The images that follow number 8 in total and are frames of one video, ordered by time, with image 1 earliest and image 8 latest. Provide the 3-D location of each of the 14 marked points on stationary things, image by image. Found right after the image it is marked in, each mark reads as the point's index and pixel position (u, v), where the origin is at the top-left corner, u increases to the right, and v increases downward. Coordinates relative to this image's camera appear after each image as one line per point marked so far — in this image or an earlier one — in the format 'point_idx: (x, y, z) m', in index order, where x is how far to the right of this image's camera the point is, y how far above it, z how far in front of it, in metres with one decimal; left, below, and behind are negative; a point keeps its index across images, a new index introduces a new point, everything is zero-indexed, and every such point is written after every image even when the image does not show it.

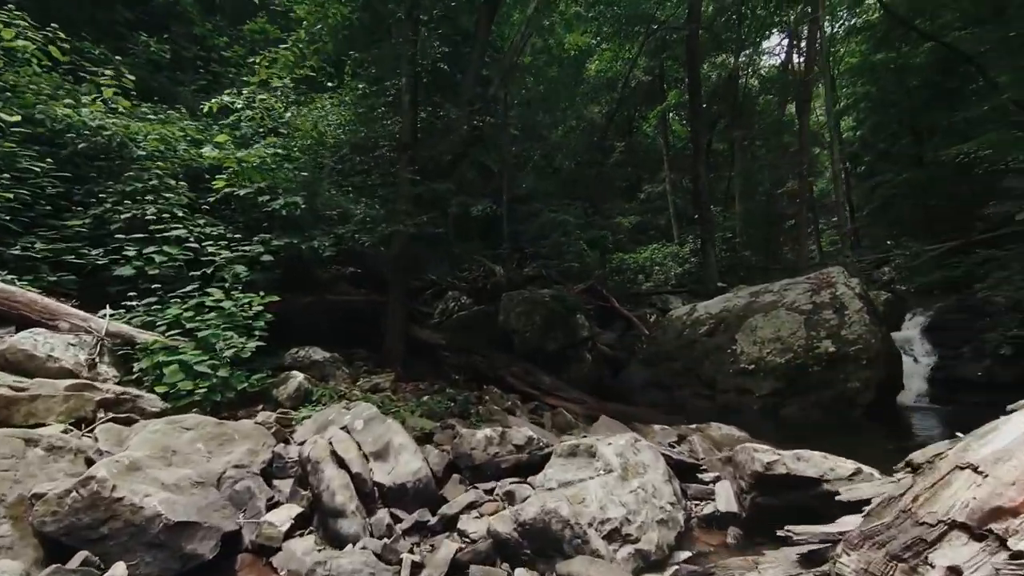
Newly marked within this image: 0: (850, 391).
0: (+5.9, -1.8, +7.9) m
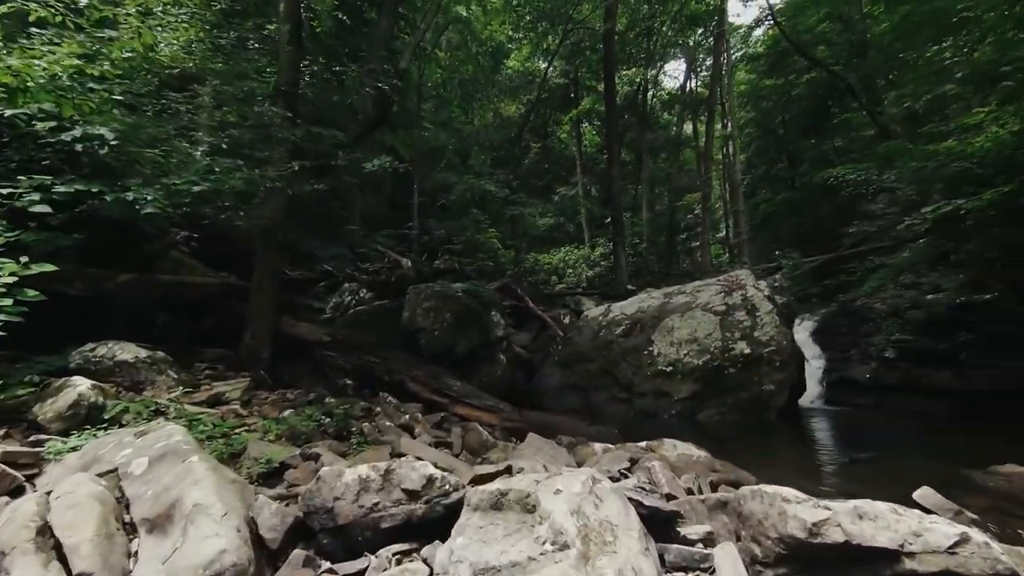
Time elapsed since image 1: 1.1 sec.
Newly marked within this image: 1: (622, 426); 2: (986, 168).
0: (+4.4, -1.9, +7.8) m
1: (+1.9, -2.5, +8.1) m
2: (+8.1, +2.0, +8.0) m
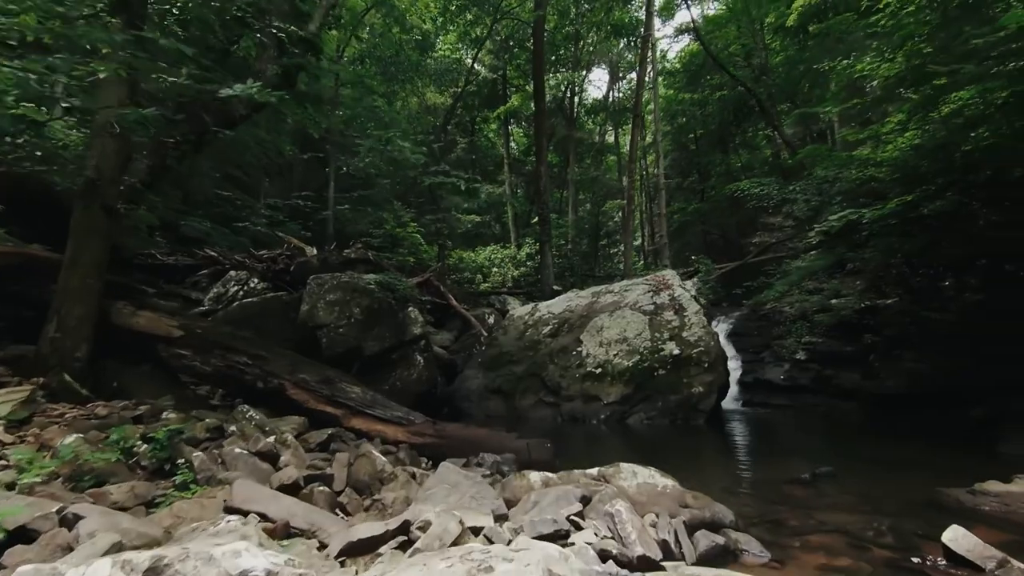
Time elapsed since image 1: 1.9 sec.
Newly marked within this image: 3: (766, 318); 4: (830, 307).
0: (+3.1, -1.8, +7.6) m
1: (+0.6, -2.4, +7.5) m
2: (+6.8, +2.0, +8.4) m
3: (+6.9, -0.8, +12.6) m
4: (+7.1, -0.4, +10.3) m
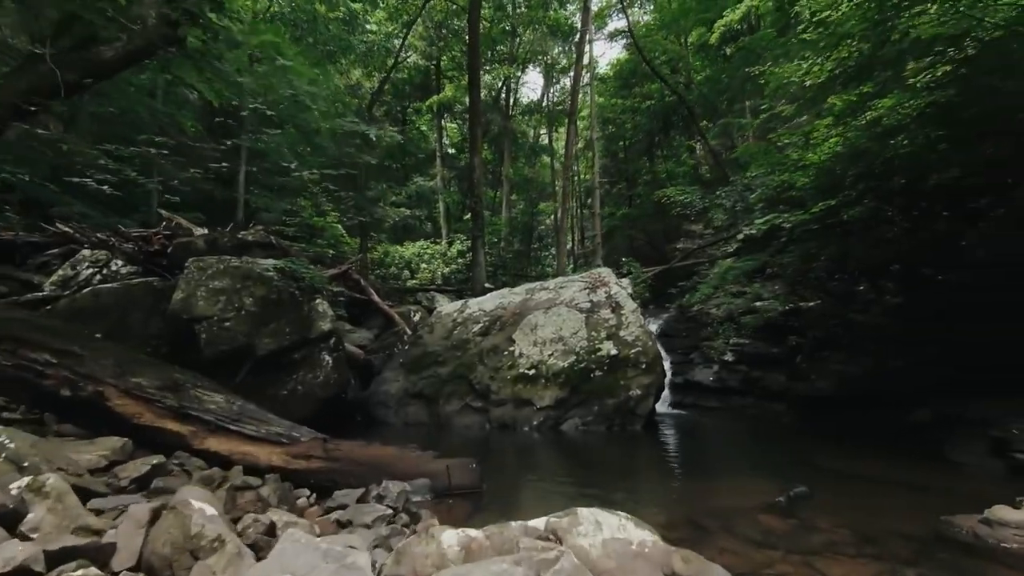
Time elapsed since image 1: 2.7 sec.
0: (+1.9, -1.8, +7.2) m
1: (-0.6, -2.3, +6.7) m
2: (+5.6, +1.9, +8.5) m
3: (+5.0, -0.9, +12.7) m
4: (+5.5, -0.5, +10.4) m
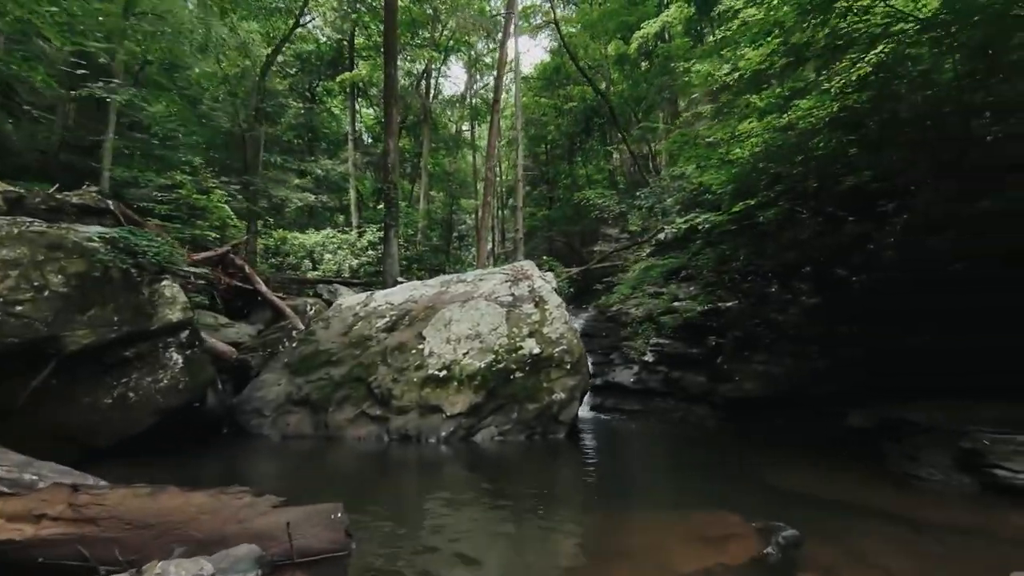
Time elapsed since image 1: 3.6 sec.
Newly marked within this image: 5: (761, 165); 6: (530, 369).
0: (+0.6, -1.7, +6.5) m
1: (-1.7, -2.1, +5.6) m
2: (+4.1, +1.9, +8.5) m
3: (+2.7, -0.9, +12.4) m
4: (+3.6, -0.5, +10.3) m
5: (+4.2, +2.1, +7.8) m
6: (+0.2, -1.2, +6.5) m
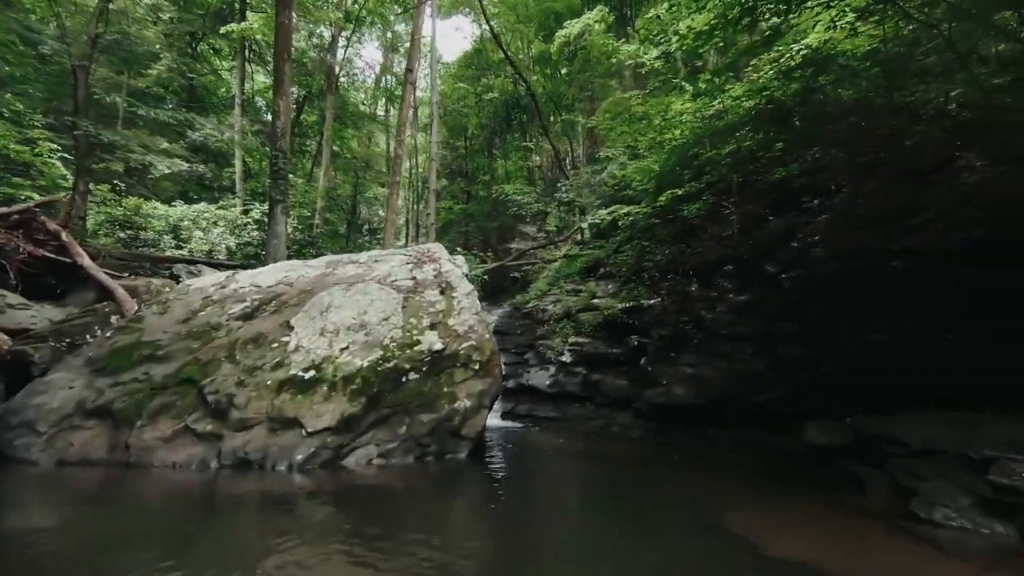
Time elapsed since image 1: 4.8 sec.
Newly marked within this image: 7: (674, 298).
0: (-0.6, -1.5, +5.3) m
1: (-2.8, -1.8, +3.9) m
2: (+2.6, +2.0, +7.9) m
3: (+0.4, -0.7, +11.5) m
4: (+1.7, -0.4, +9.6) m
5: (+2.9, +2.2, +7.3) m
6: (-1.0, -0.9, +5.3) m
7: (+3.0, -0.2, +8.5) m
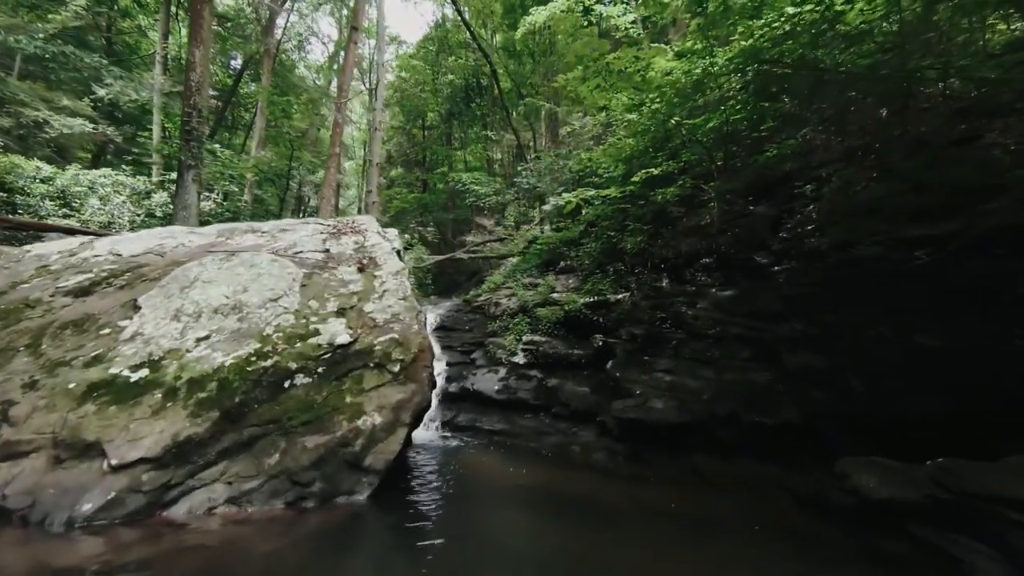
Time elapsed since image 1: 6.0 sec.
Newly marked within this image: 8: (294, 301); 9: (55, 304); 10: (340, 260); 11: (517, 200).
0: (-1.2, -1.2, +4.0) m
1: (-3.2, -1.5, +2.5) m
2: (+1.9, +2.1, +6.9) m
3: (-0.8, -0.5, +10.3) m
4: (+0.8, -0.2, +8.5) m
5: (+2.2, +2.3, +6.3) m
6: (-1.5, -0.7, +3.9) m
7: (+2.1, -0.1, +7.6) m
8: (-1.9, -0.1, +4.1) m
9: (-3.8, -0.1, +3.8) m
10: (-1.7, +0.3, +4.7) m
11: (+0.1, +3.0, +14.2) m
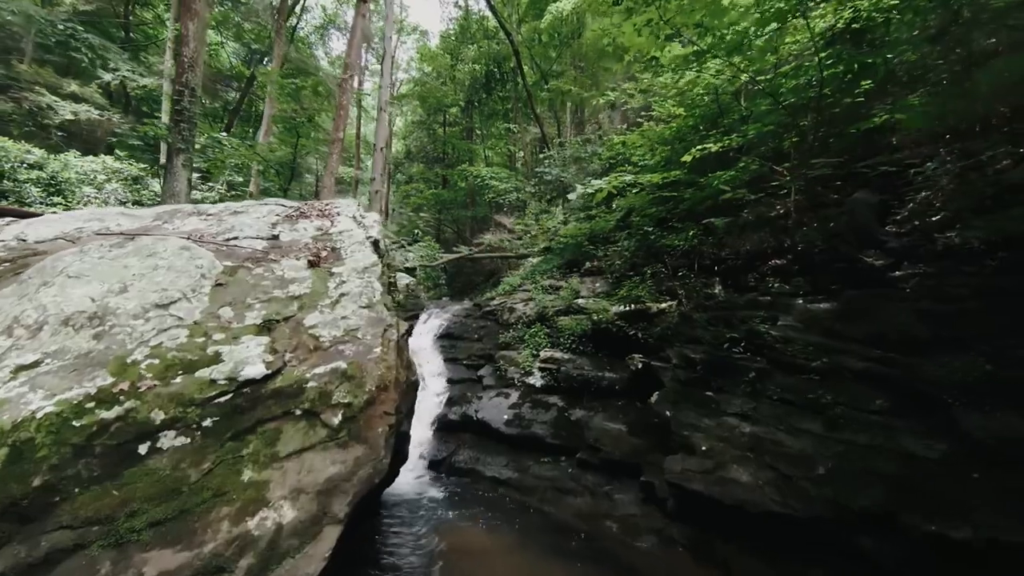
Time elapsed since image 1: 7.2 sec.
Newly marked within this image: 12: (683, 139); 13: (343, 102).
0: (-1.1, -1.3, +2.7) m
1: (-3.2, -1.5, +1.3) m
2: (+2.1, +2.0, +5.6) m
3: (-0.4, -0.6, +9.0) m
4: (+1.0, -0.3, +7.2) m
5: (+2.4, +2.2, +5.0) m
6: (-1.5, -0.7, +2.7) m
7: (+2.4, -0.2, +6.2) m
8: (-1.8, -0.1, +2.9) m
9: (-3.8, 0.0, +2.7) m
10: (-1.6, +0.3, +3.5) m
11: (+0.7, +2.9, +12.9) m
12: (+2.1, +1.9, +5.7) m
13: (-5.1, +5.7, +14.3) m
